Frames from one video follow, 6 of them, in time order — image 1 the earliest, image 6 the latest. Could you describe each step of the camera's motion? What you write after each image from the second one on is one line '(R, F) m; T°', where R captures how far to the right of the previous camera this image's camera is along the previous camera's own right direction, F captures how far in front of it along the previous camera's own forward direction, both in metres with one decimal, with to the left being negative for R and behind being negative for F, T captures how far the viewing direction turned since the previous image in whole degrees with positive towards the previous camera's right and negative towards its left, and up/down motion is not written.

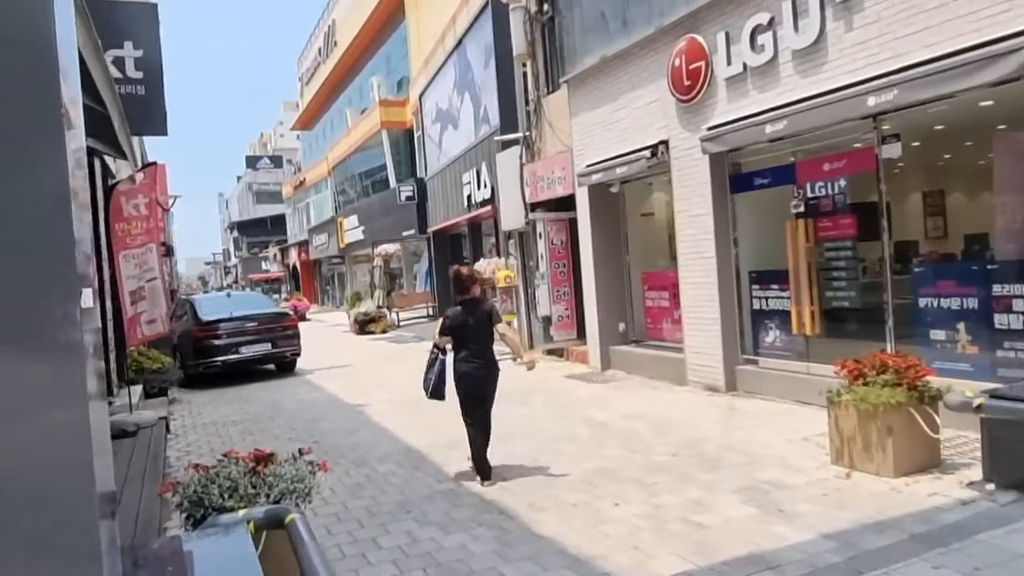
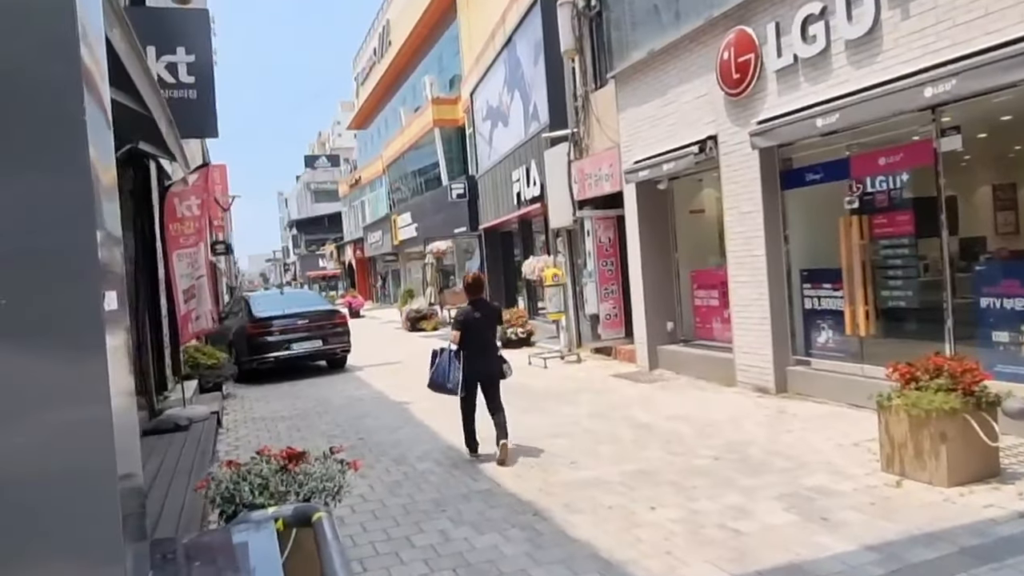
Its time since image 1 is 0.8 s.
(+0.1, +0.1) m; -4°
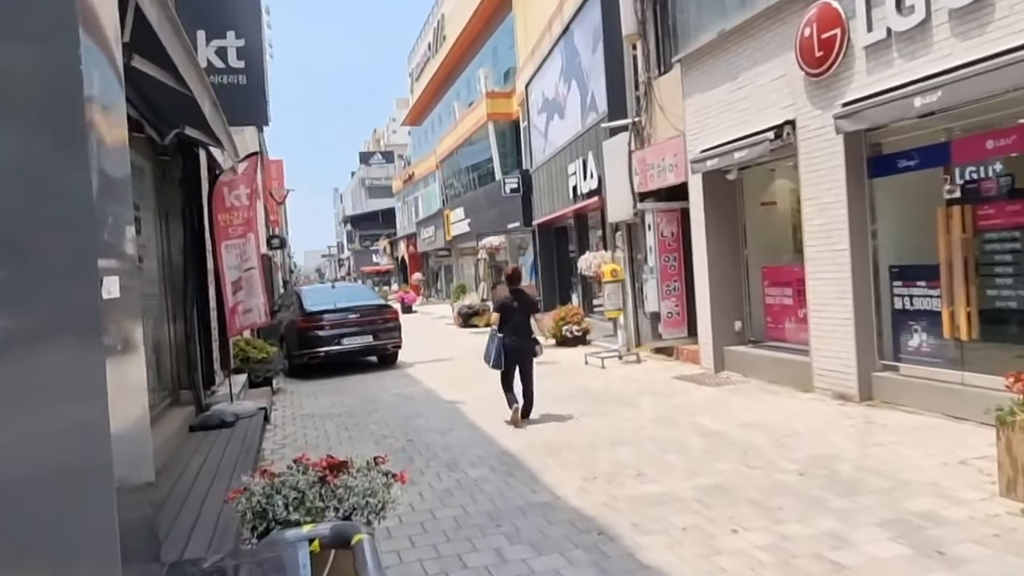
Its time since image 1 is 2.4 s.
(-0.1, +0.5) m; -4°
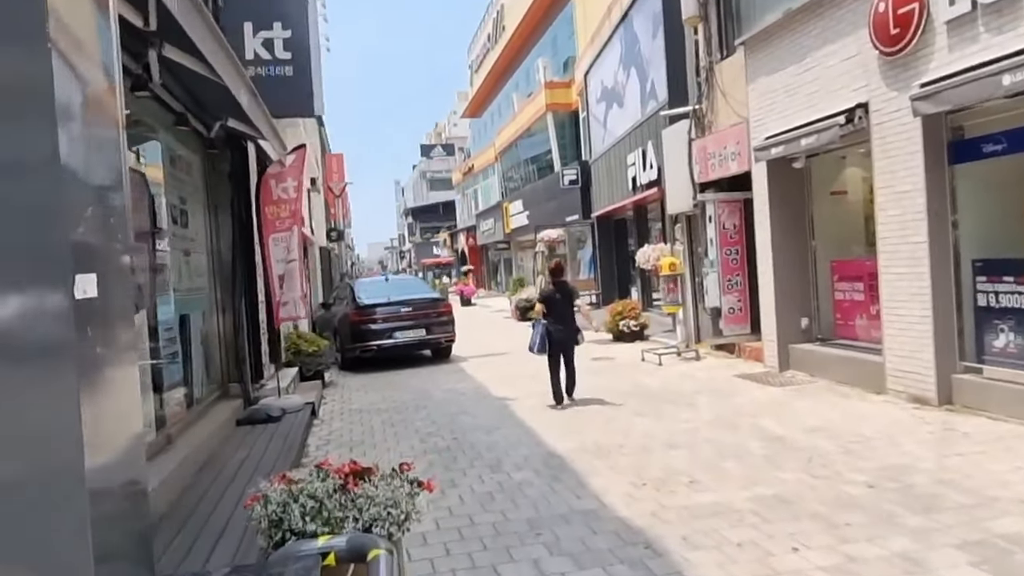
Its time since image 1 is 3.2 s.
(+0.1, +0.3) m; -5°
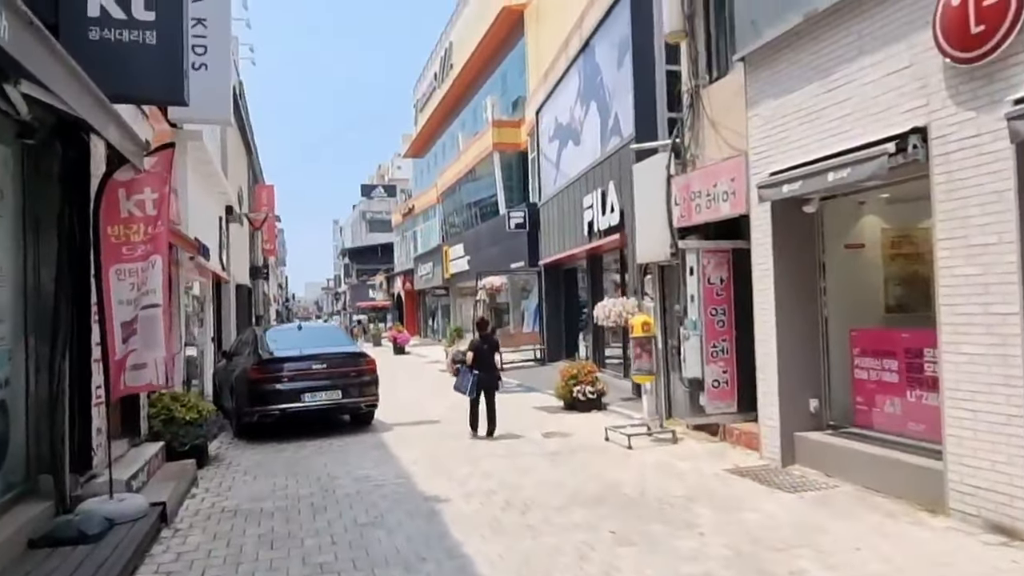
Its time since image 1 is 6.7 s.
(0.0, +2.4) m; +5°
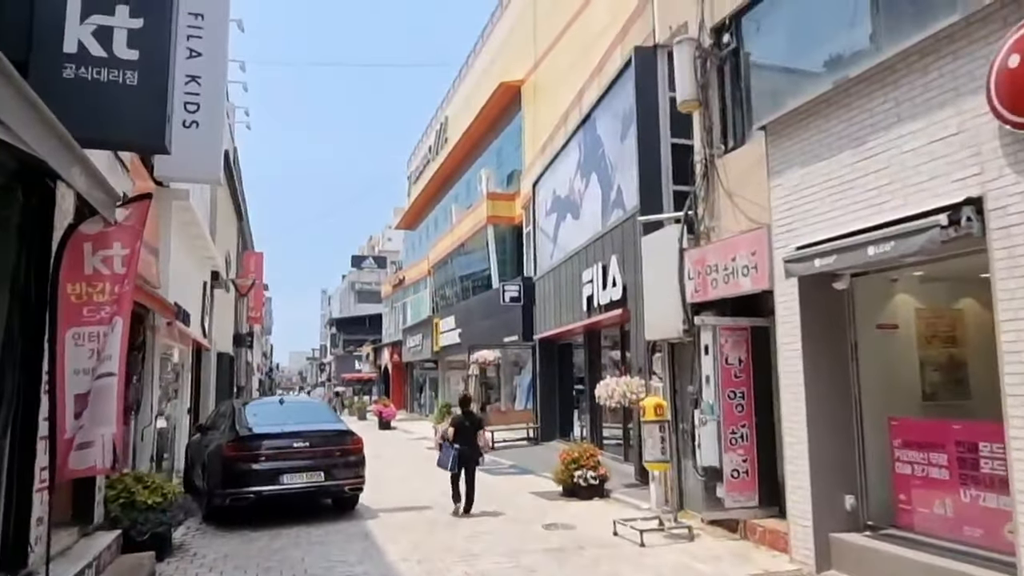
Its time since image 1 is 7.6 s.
(-0.2, +0.7) m; +1°
